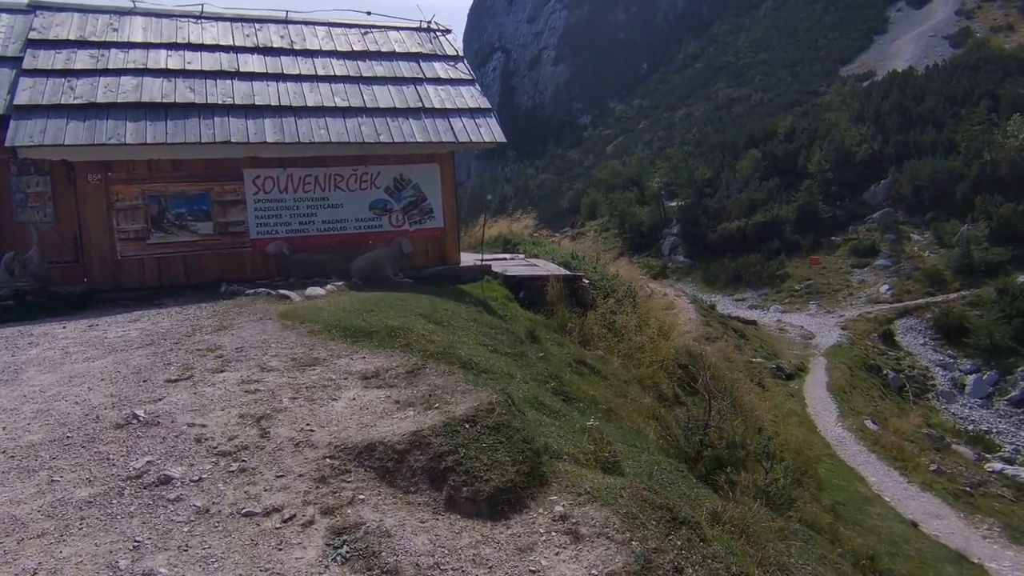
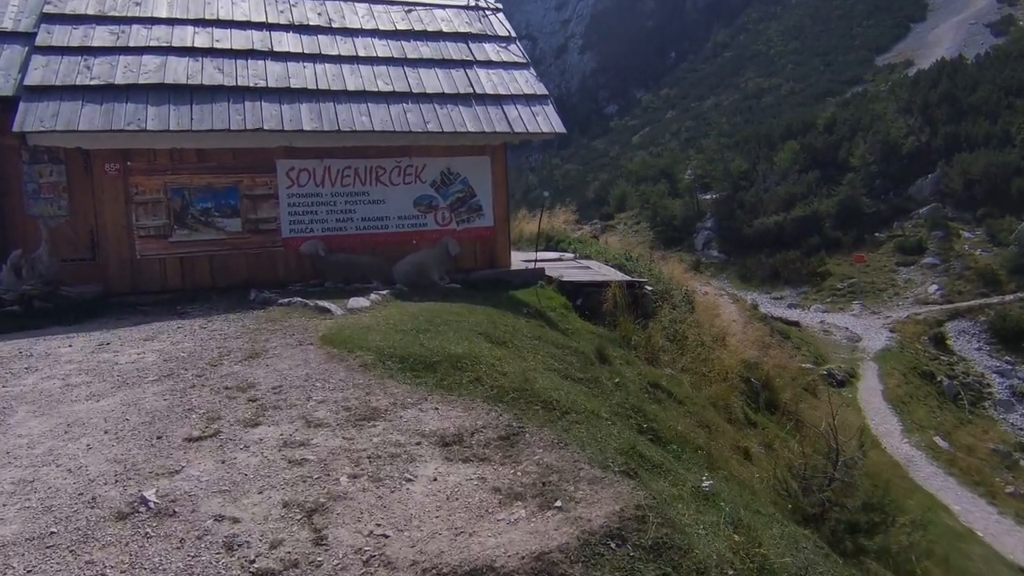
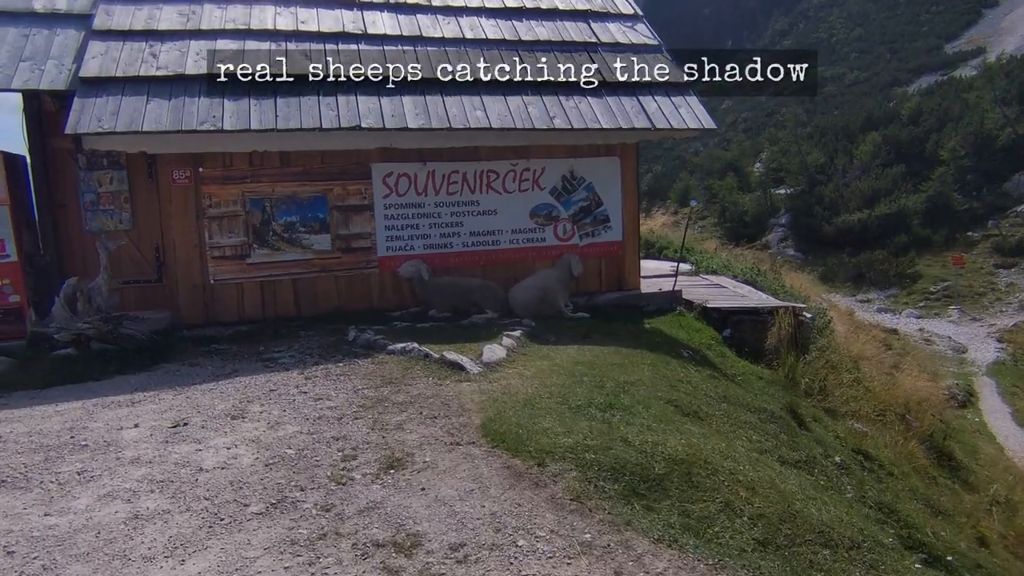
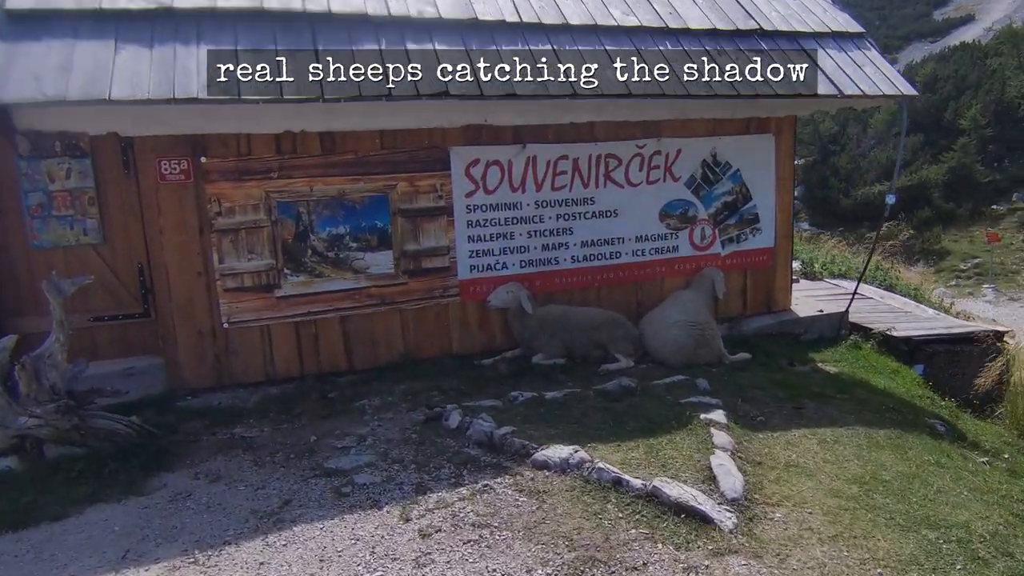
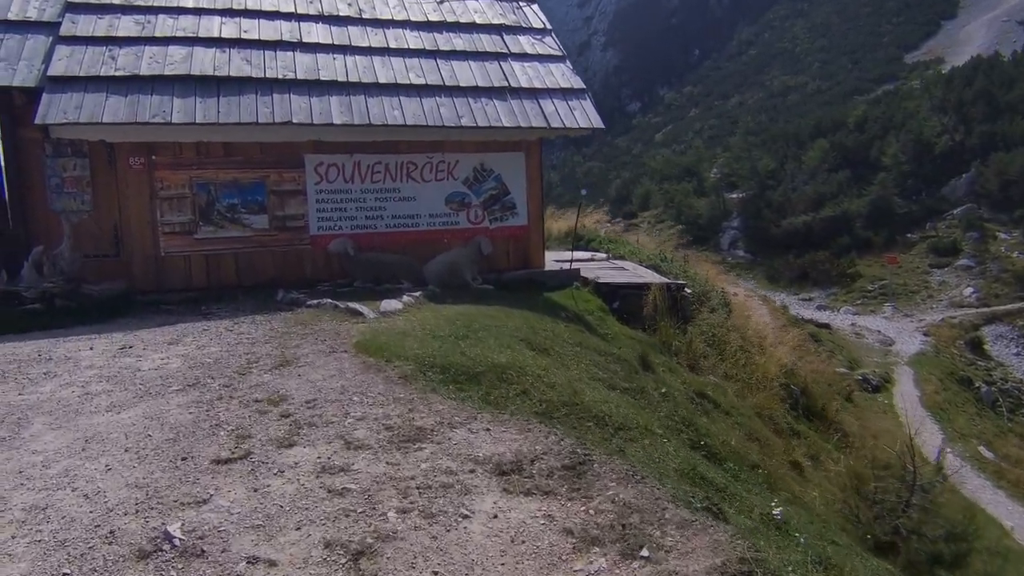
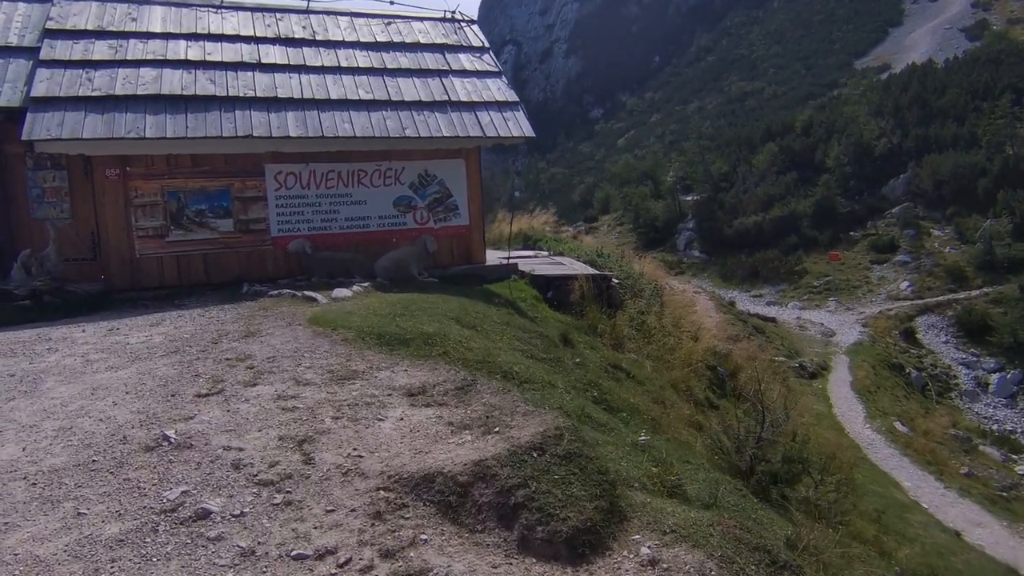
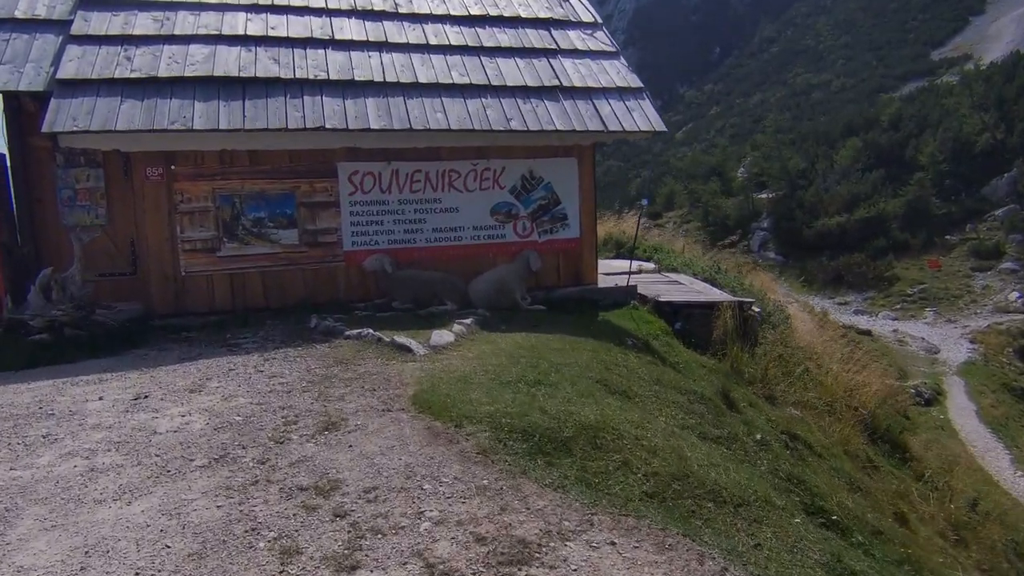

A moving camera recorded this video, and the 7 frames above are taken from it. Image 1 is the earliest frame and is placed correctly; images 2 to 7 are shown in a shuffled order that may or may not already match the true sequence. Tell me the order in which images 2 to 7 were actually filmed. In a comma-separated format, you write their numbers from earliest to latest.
6, 2, 5, 7, 3, 4
